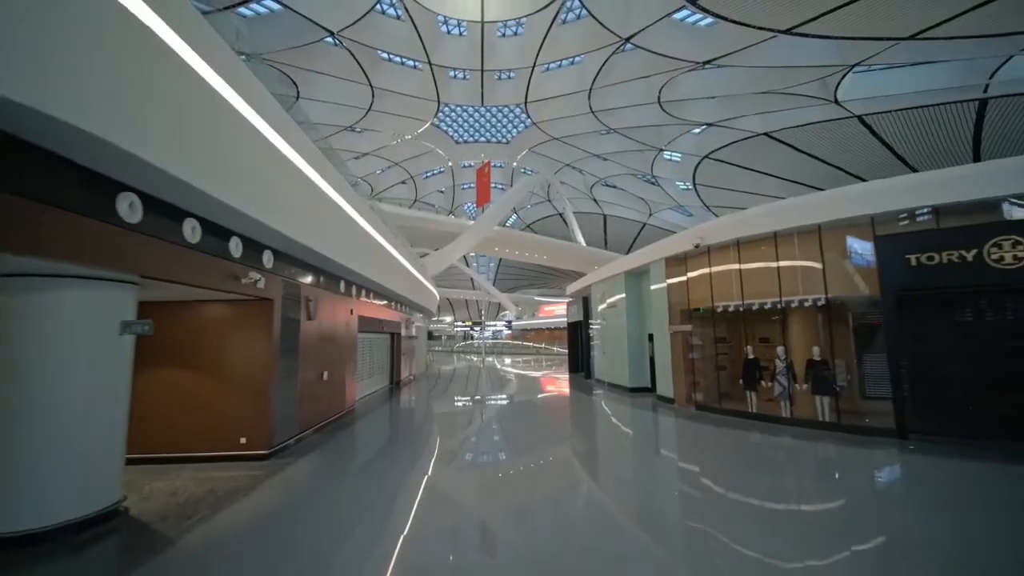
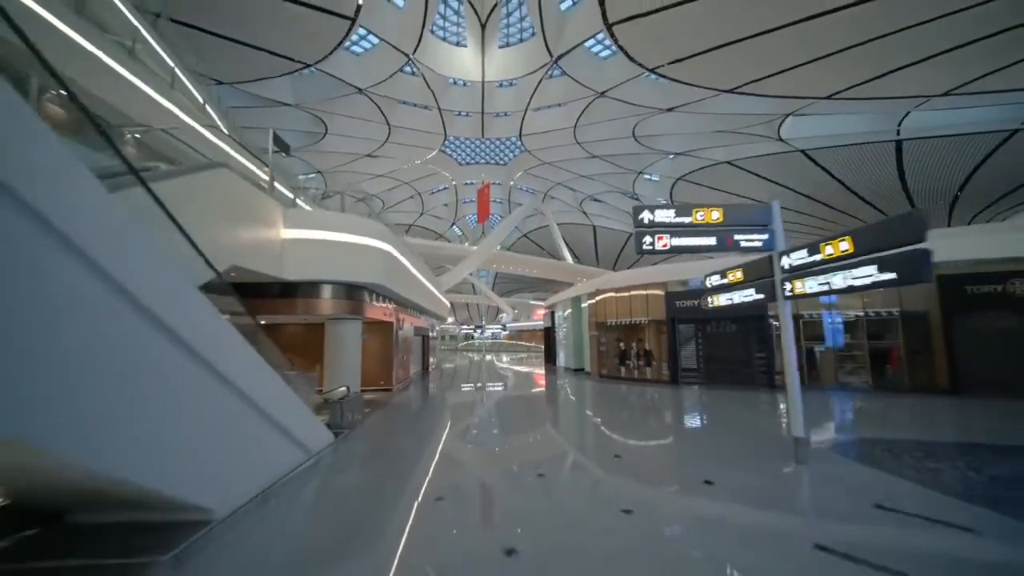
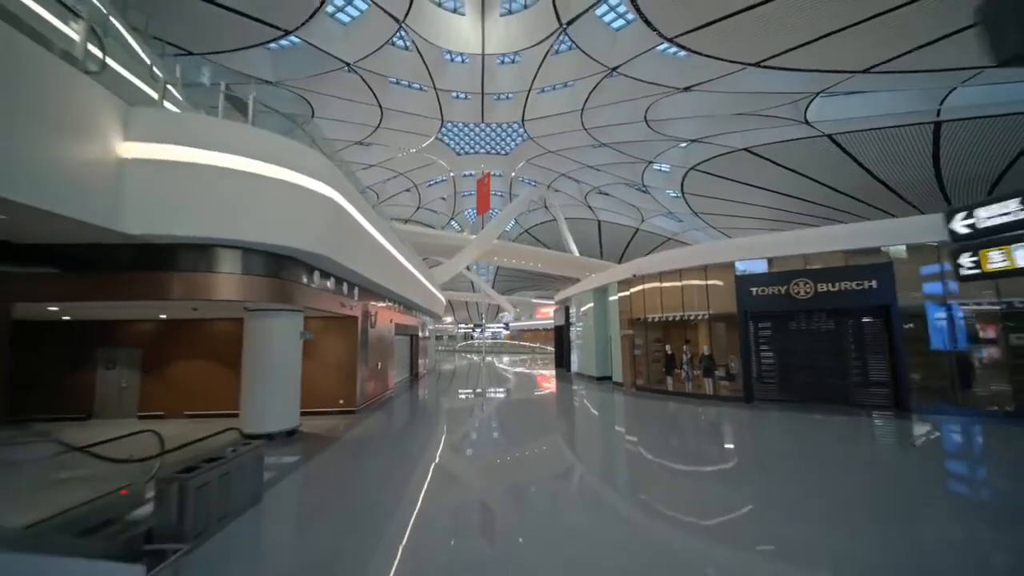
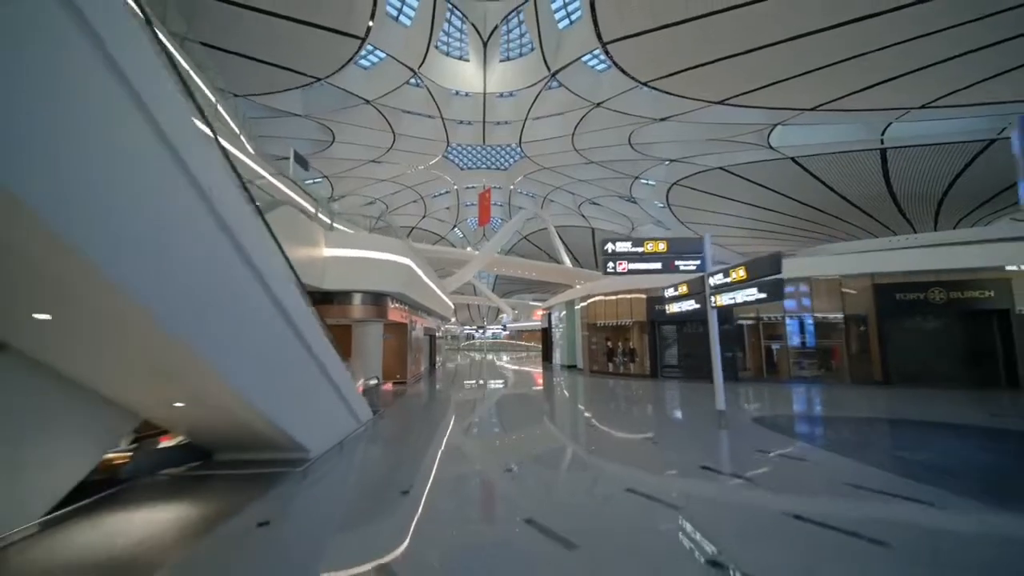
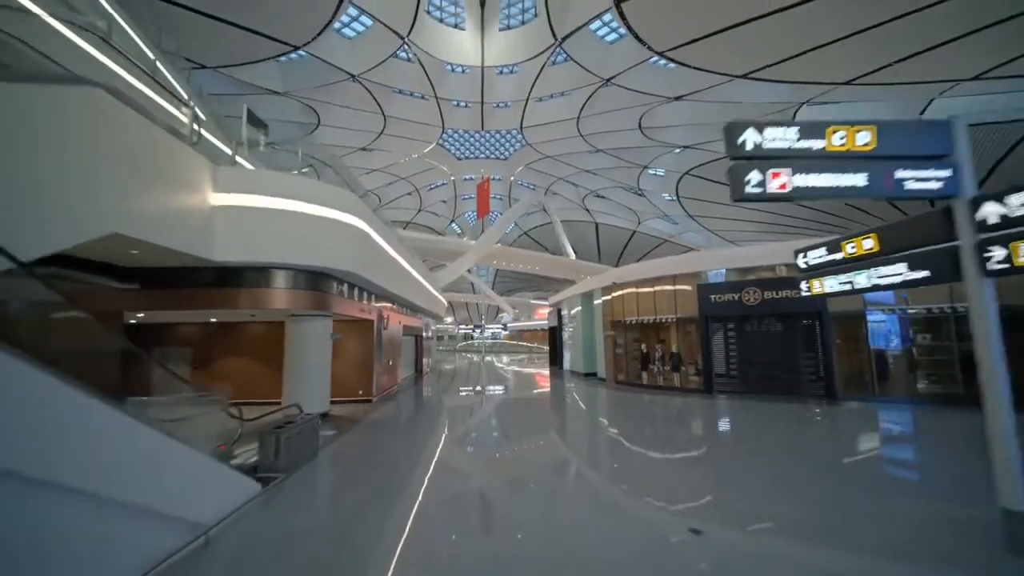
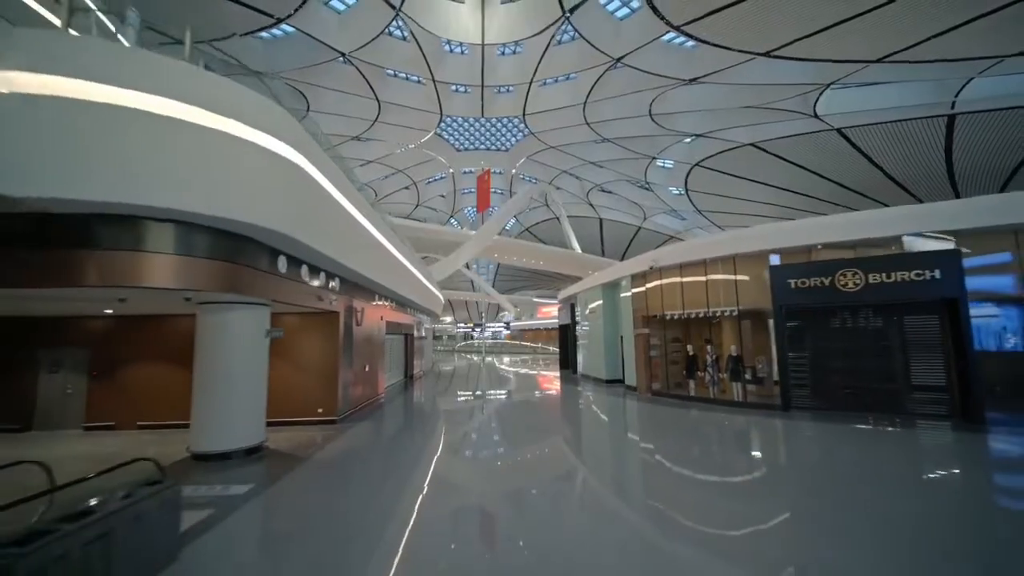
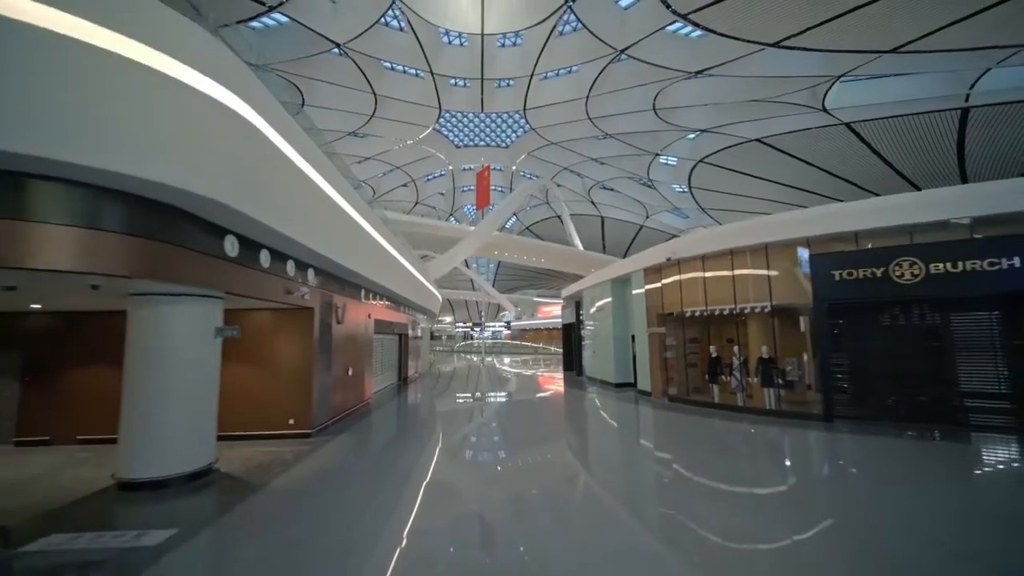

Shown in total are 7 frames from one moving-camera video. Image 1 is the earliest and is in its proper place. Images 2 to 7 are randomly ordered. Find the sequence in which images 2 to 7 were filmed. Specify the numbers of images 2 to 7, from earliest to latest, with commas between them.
7, 6, 3, 5, 2, 4
